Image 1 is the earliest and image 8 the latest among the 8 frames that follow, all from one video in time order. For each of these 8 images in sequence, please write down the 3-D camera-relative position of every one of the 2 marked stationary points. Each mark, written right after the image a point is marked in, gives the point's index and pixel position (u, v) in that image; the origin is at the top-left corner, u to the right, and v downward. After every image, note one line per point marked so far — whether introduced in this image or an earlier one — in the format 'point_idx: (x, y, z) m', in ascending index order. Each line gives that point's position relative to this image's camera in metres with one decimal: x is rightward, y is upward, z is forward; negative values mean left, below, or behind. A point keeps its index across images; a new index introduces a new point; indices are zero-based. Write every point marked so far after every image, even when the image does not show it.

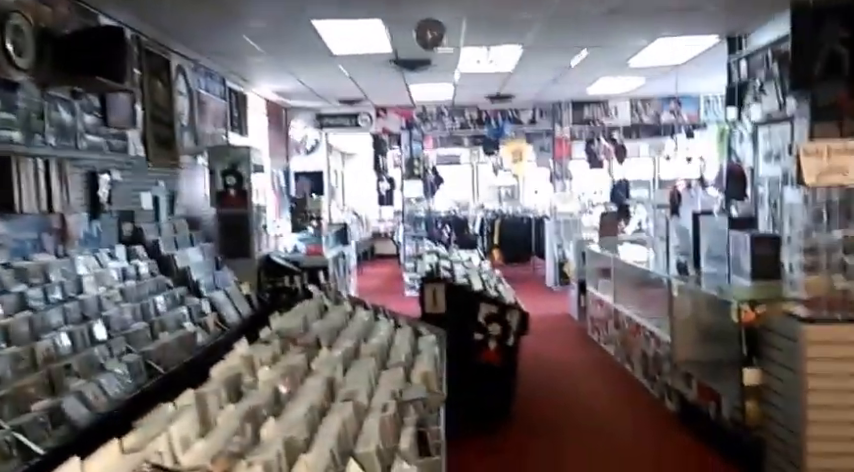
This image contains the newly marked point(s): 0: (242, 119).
0: (-2.1, +1.3, +9.1) m
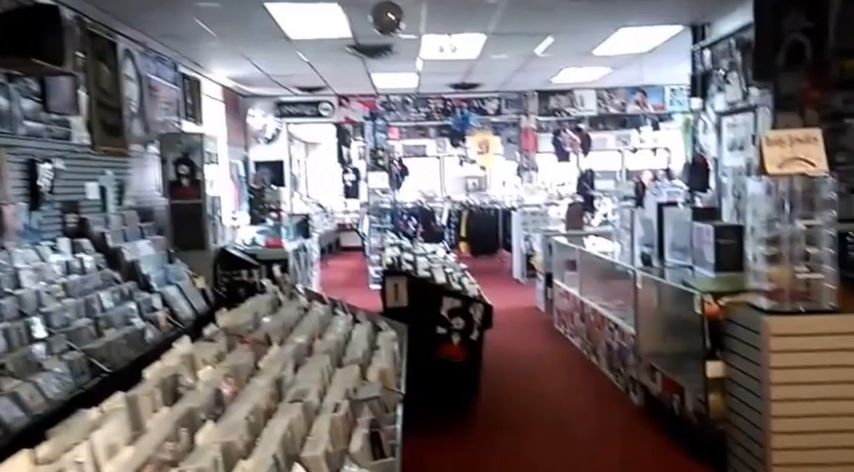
0: (-2.6, +1.4, +8.8) m
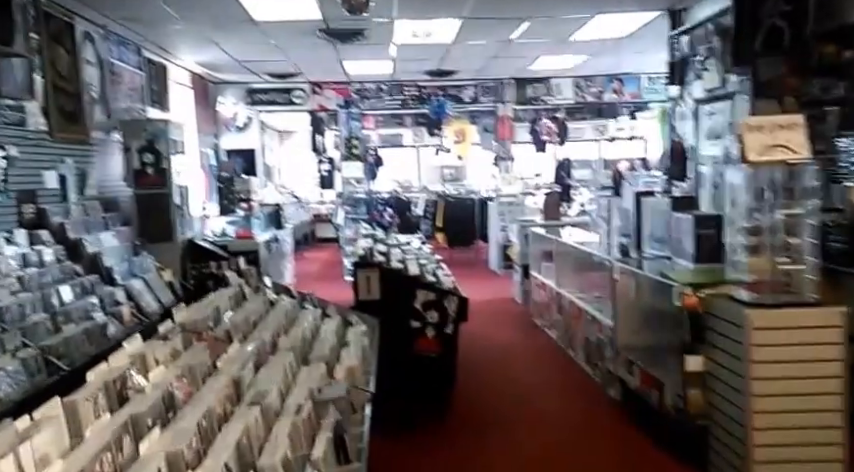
0: (-2.8, +1.5, +8.5) m
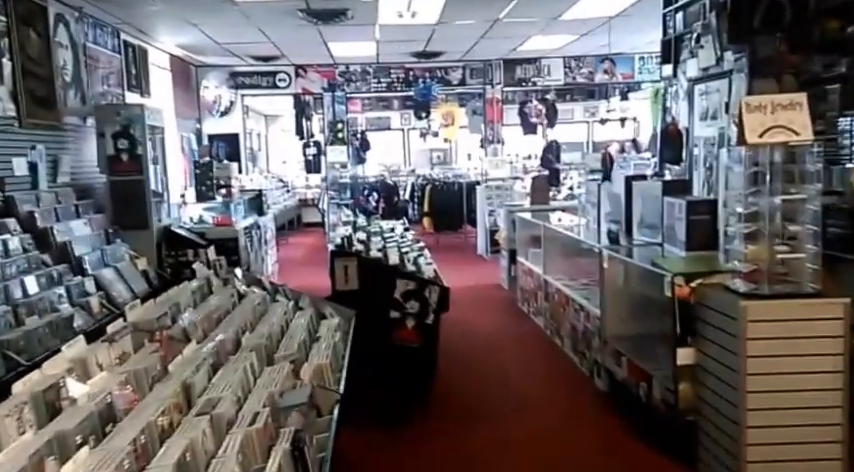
0: (-3.0, +1.7, +8.3) m
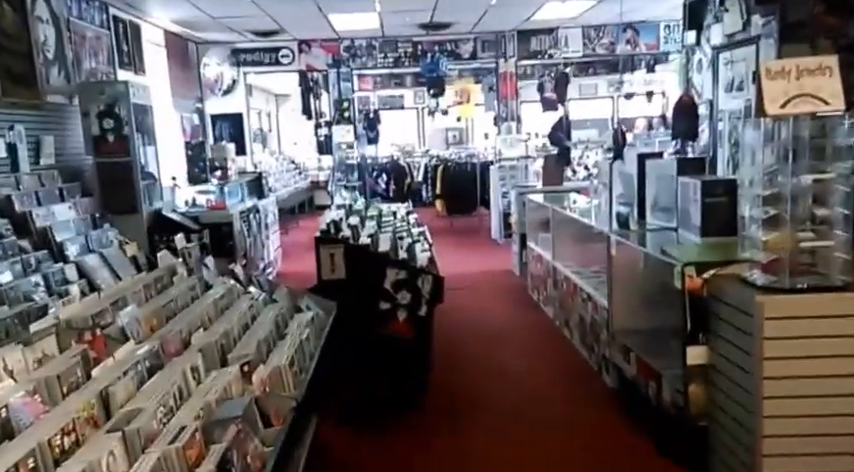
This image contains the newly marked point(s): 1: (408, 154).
0: (-2.9, +1.8, +8.0) m
1: (-0.4, +1.5, +14.8) m
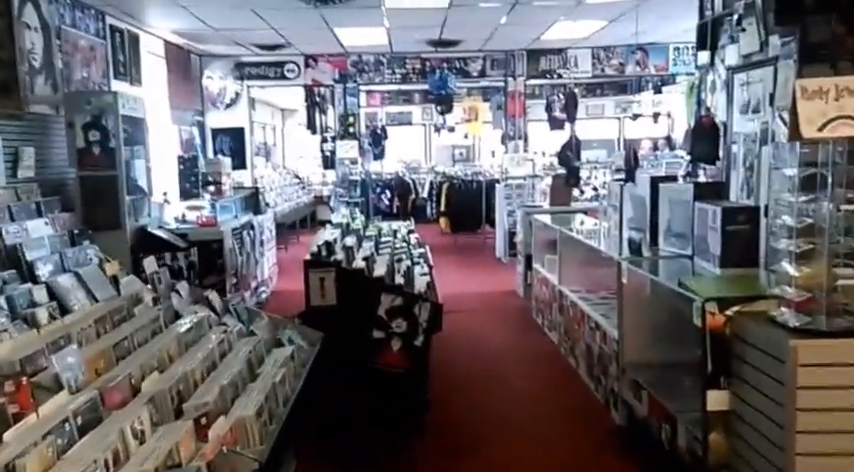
0: (-2.9, +1.7, +7.7) m
1: (-0.3, +1.2, +14.5) m
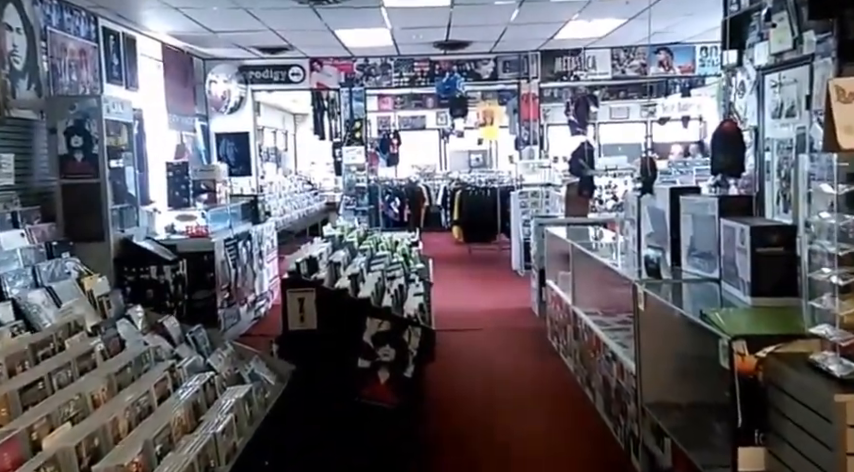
0: (-2.8, +1.6, +7.3) m
1: (0.0, +1.0, +14.1) m
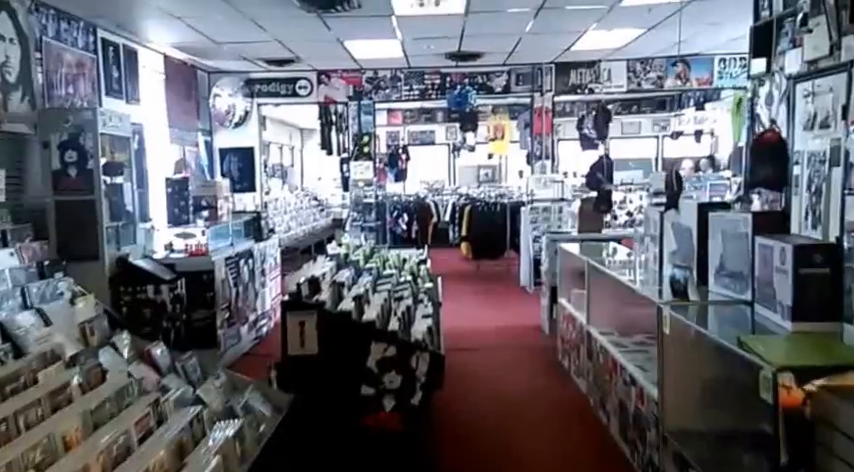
0: (-2.7, +1.4, +7.1) m
1: (+0.2, +0.8, +13.9) m
